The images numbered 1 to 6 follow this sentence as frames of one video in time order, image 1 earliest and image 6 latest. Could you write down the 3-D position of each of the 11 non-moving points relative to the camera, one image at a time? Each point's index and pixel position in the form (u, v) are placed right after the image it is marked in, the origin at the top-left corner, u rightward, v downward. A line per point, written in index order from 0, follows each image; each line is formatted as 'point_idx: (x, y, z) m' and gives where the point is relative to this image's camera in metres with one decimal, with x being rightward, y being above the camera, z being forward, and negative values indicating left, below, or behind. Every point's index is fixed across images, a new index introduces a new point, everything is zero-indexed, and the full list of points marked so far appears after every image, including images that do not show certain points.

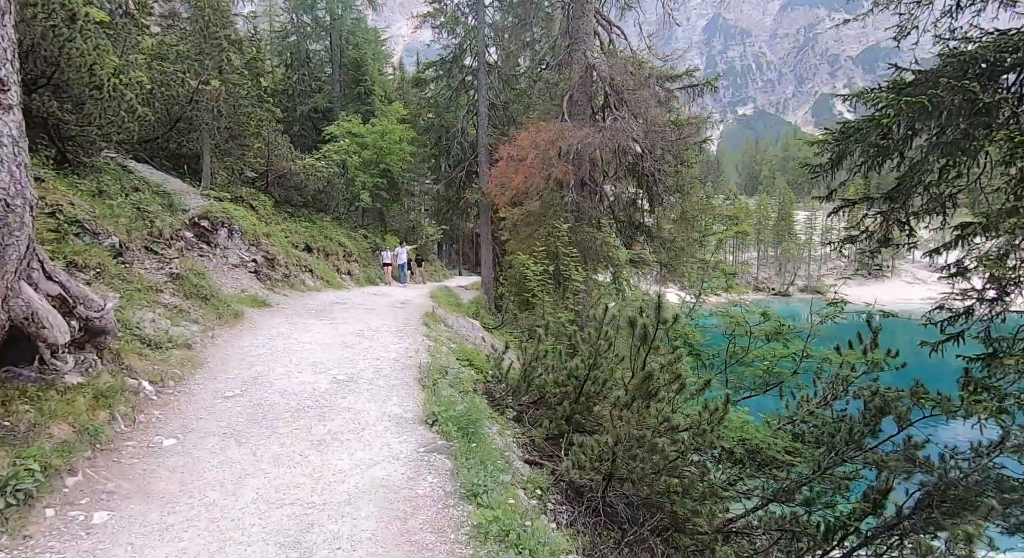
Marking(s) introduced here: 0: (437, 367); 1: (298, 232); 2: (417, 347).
0: (-0.9, -1.0, +7.2) m
1: (-5.2, +1.2, +14.8) m
2: (-1.2, -0.9, +7.9) m
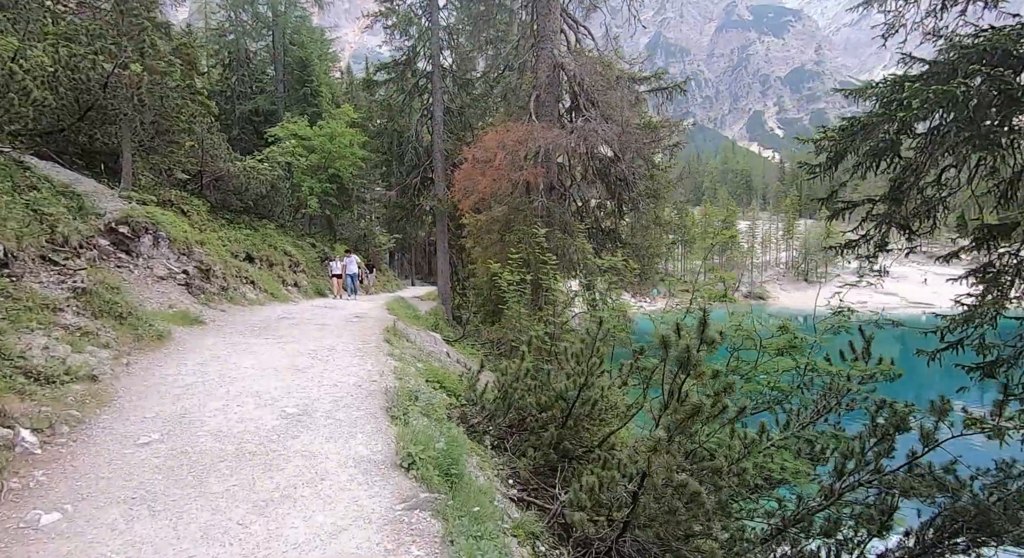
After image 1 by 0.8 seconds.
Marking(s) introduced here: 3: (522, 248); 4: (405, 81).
0: (-1.1, -1.1, +6.2) m
1: (-6.0, +0.8, +13.4) m
2: (-1.5, -1.0, +6.9) m
3: (+0.2, +0.5, +10.1) m
4: (-3.0, +5.6, +17.6) m
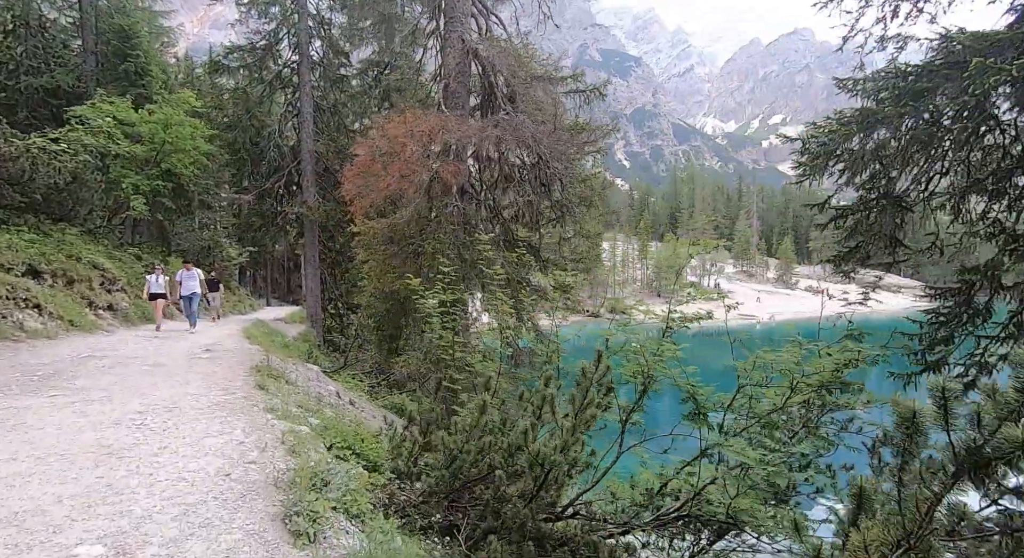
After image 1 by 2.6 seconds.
0: (-1.3, -1.2, +3.8) m
1: (-7.8, +0.5, +9.8) m
2: (-1.9, -1.1, +4.4) m
3: (-1.0, +0.2, +8.0) m
4: (-5.9, +5.0, +14.8) m
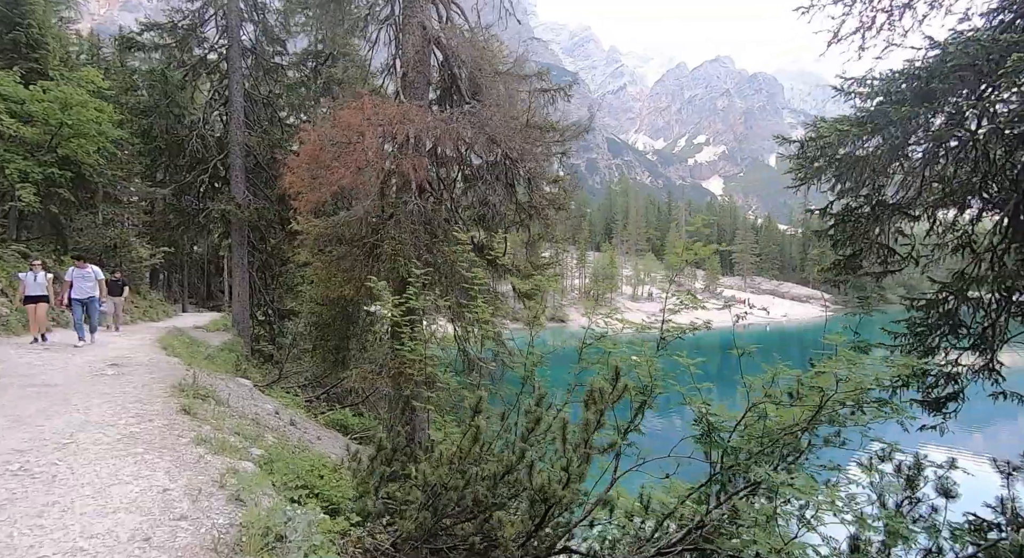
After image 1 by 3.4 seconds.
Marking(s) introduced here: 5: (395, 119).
0: (-1.2, -1.2, +2.9) m
1: (-8.3, +0.5, +8.1) m
2: (-1.8, -1.1, +3.4) m
3: (-1.4, +0.2, +7.1) m
4: (-6.9, +4.9, +13.4) m
5: (-1.4, +1.9, +7.5) m
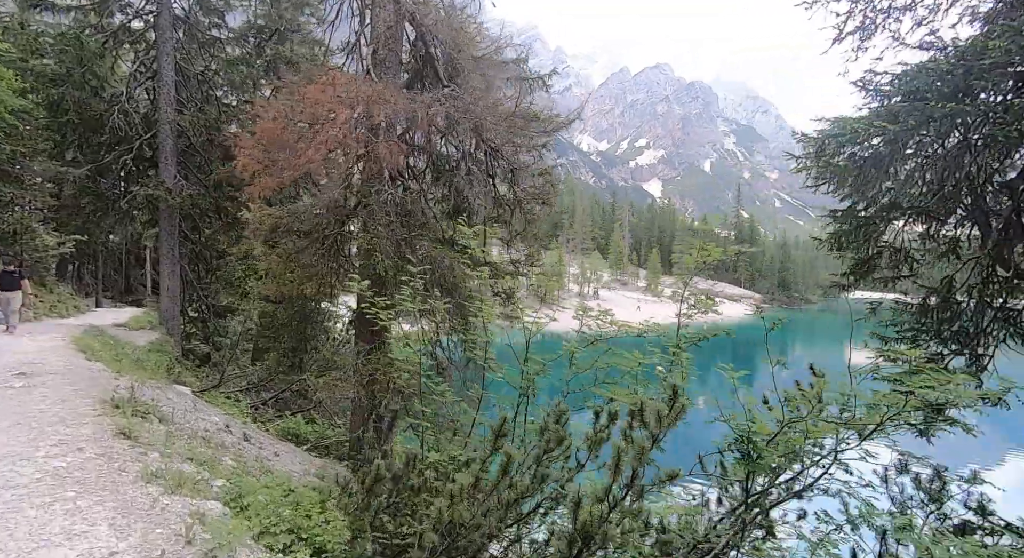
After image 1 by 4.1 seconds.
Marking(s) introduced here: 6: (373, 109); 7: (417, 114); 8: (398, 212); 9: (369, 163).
0: (-0.9, -1.2, +2.1) m
1: (-8.5, +0.7, +6.6) m
2: (-1.6, -1.1, +2.6) m
3: (-1.5, +0.2, +6.3) m
4: (-7.6, +5.1, +12.0) m
5: (-1.6, +2.0, +6.7) m
6: (-1.6, +1.9, +6.7) m
7: (-1.1, +1.9, +7.0) m
8: (-1.4, +0.8, +7.1) m
9: (-1.7, +1.3, +6.9) m
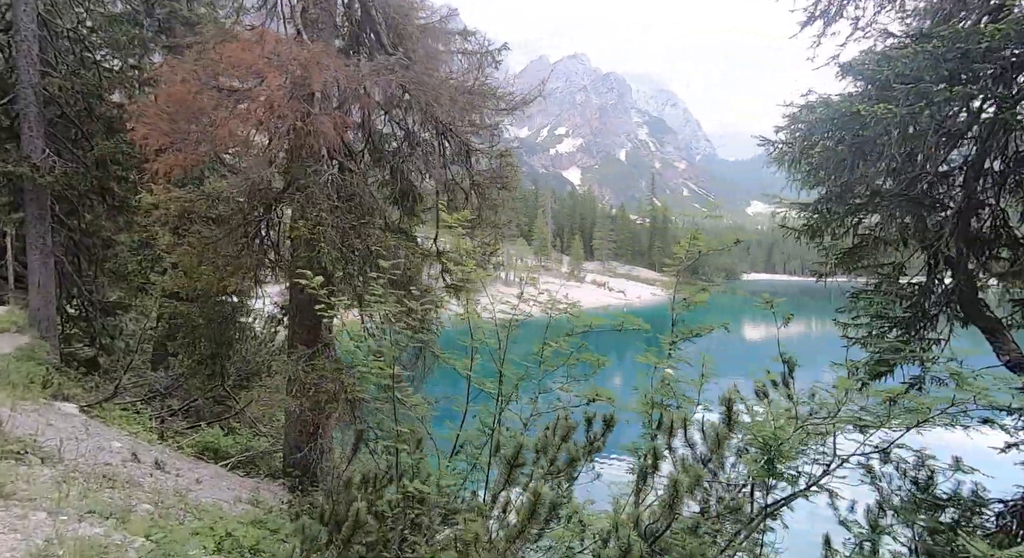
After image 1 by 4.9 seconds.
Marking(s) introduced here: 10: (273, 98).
0: (-0.7, -1.2, +1.4) m
1: (-8.9, +0.7, +4.7) m
2: (-1.4, -1.1, +1.8) m
3: (-1.9, +0.3, +5.4) m
4: (-8.8, +5.2, +10.1) m
5: (-2.0, +2.0, +5.7) m
6: (-2.0, +1.9, +5.7) m
7: (-1.6, +2.0, +6.2) m
8: (-1.9, +0.9, +6.2) m
9: (-2.1, +1.4, +6.0) m
10: (-2.3, +1.7, +5.7) m
